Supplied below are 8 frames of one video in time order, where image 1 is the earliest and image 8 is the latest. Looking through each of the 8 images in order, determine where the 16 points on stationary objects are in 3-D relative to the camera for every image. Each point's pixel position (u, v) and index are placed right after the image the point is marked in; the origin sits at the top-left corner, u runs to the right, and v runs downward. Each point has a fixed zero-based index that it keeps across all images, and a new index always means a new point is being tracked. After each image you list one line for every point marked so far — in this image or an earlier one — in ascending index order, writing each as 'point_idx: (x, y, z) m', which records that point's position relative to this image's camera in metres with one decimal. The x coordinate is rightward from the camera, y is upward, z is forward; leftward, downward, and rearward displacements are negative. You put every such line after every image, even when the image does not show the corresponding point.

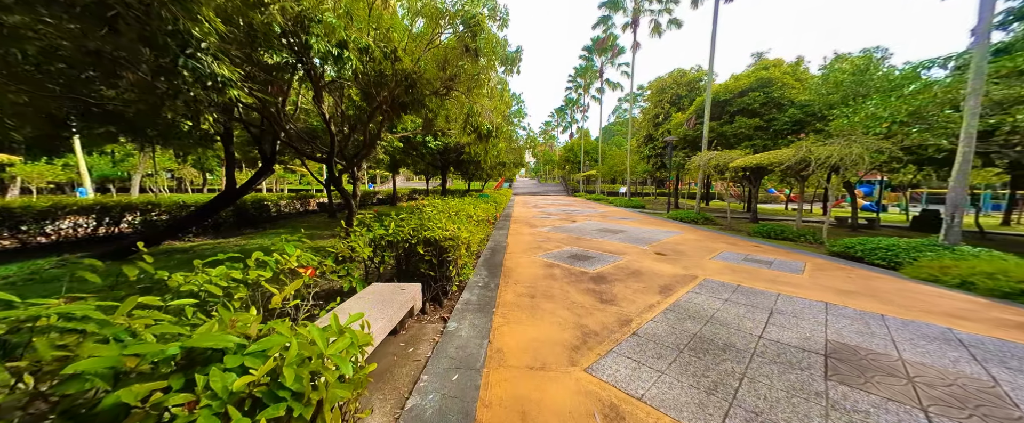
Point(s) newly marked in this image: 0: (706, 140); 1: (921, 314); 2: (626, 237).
0: (+8.2, +3.0, +12.4) m
1: (+4.5, -1.2, +3.2) m
2: (+3.1, -0.7, +8.0) m
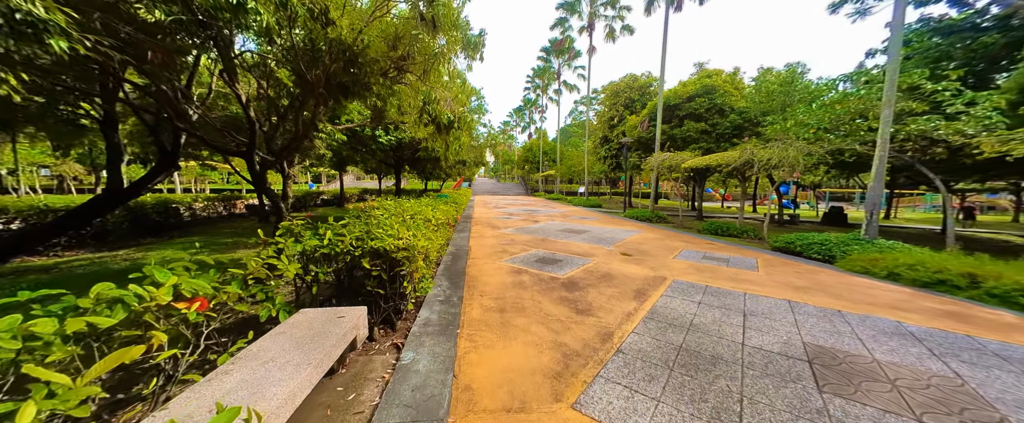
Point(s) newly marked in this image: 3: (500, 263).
0: (+6.5, +3.1, +13.0) m
1: (+4.2, -1.1, +3.4) m
2: (+2.1, -0.7, +7.9) m
3: (-0.2, -0.9, +5.2) m
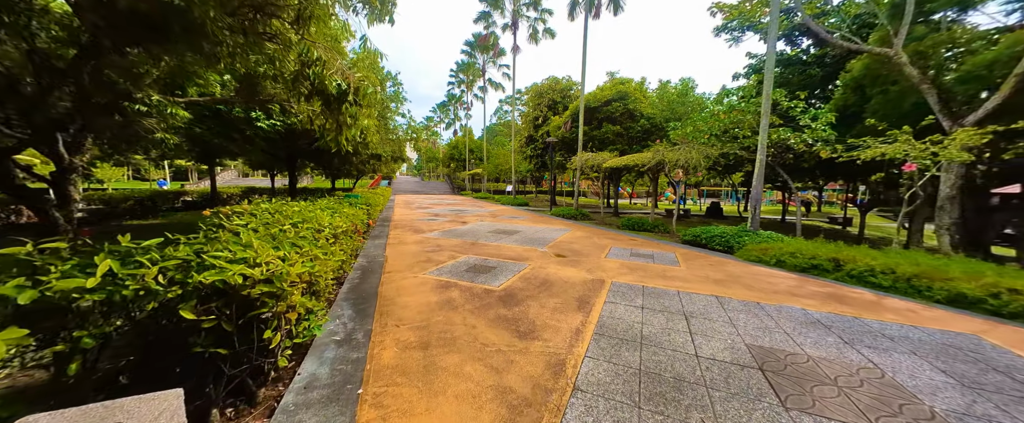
0: (+3.2, +3.2, +13.5) m
1: (+3.4, -1.1, +3.7) m
2: (+0.3, -0.7, +7.6) m
3: (-1.3, -1.0, +4.4) m
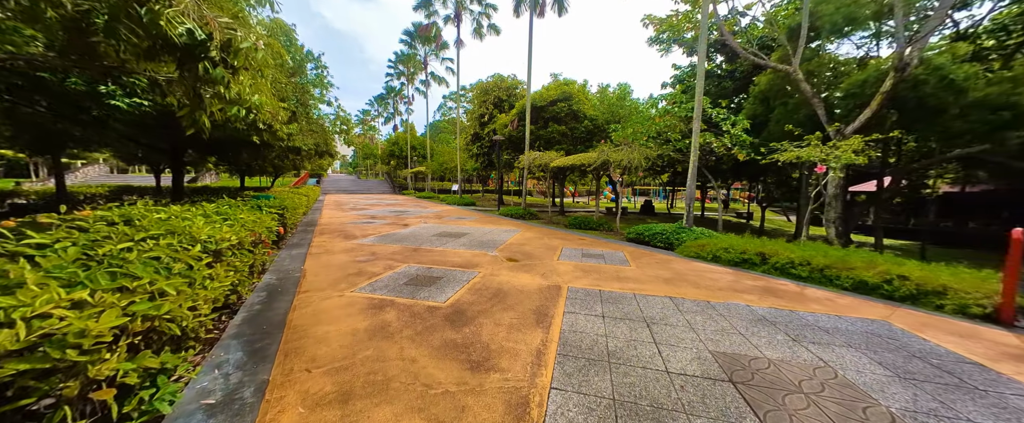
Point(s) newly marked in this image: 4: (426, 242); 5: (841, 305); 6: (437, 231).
0: (+0.8, +3.3, +13.4) m
1: (+2.8, -1.1, +3.8) m
2: (-1.0, -0.7, +7.1) m
3: (-2.0, -1.0, +3.6) m
4: (-2.0, -0.7, +6.9) m
5: (+4.0, -1.1, +3.5) m
6: (-2.2, -0.6, +8.5) m
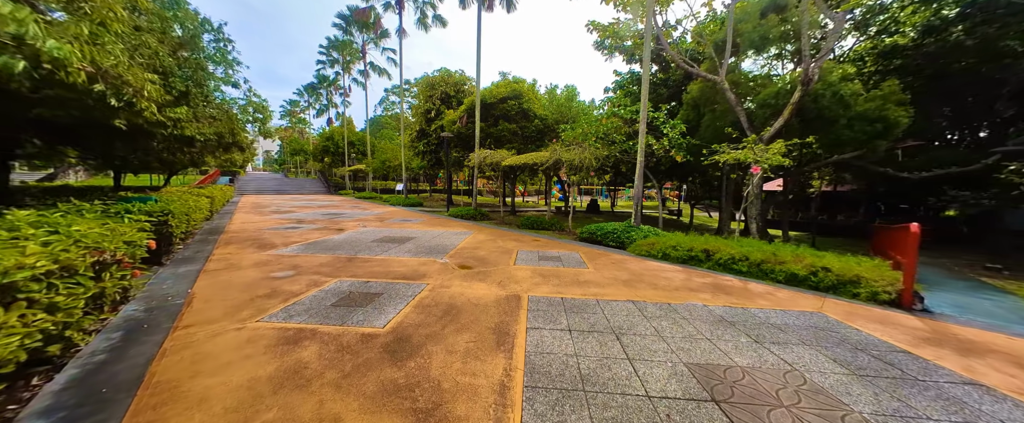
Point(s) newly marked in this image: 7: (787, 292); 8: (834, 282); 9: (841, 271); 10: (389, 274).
0: (-1.5, +3.2, +12.9) m
1: (+2.2, -1.1, +3.8) m
2: (-2.1, -0.8, +6.4) m
3: (-2.5, -1.1, +2.8) m
4: (-3.1, -0.8, +6.1) m
5: (+3.4, -1.1, +3.7) m
6: (-3.5, -0.6, +7.5) m
7: (+3.7, -1.1, +3.9) m
8: (+4.3, -1.0, +3.9) m
9: (+4.4, -0.8, +3.9) m
10: (-1.9, -0.9, +4.4) m
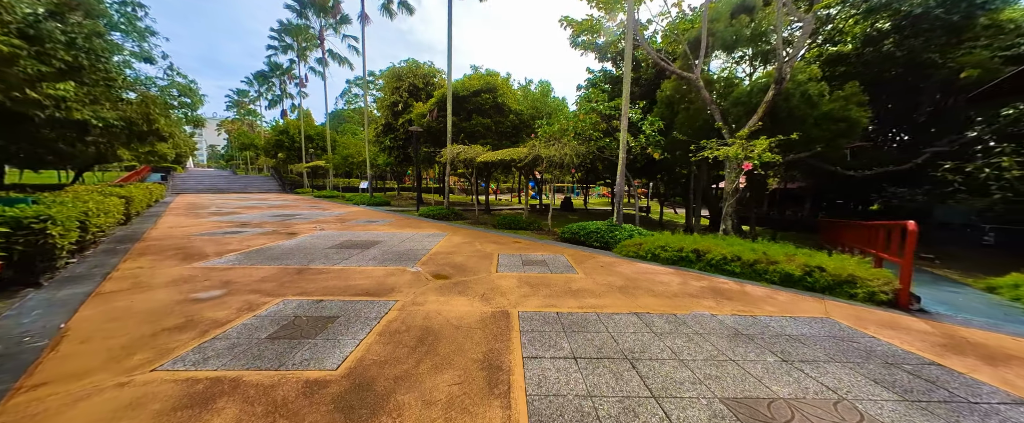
0: (-2.6, +3.3, +12.2) m
1: (+2.0, -1.1, +3.5) m
2: (-2.5, -0.8, +5.6) m
3: (-2.5, -1.1, +2.0) m
4: (-3.4, -0.8, +5.2) m
5: (+3.3, -1.1, +3.5) m
6: (-4.0, -0.7, +6.6) m
7: (+3.5, -1.1, +3.7) m
8: (+4.2, -0.9, +3.8) m
9: (+4.2, -0.8, +3.8) m
10: (-2.1, -1.0, +3.7) m
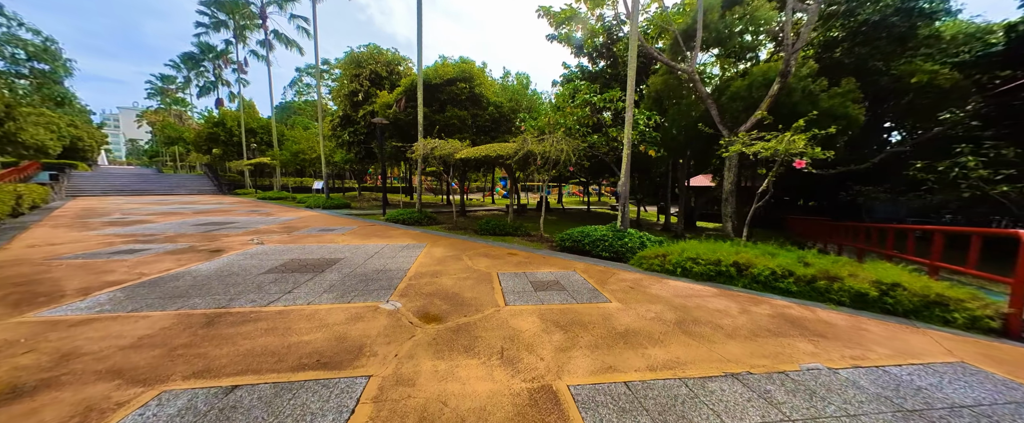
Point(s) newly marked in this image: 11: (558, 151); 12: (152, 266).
0: (-3.3, +3.1, +10.7) m
1: (+2.3, -1.2, +2.6) m
2: (-2.4, -1.0, +4.2) m
3: (-2.1, -1.3, +0.7) m
4: (-3.4, -1.0, +3.7) m
5: (+3.5, -1.2, +2.8) m
6: (-4.0, -0.8, +5.1) m
7: (+3.7, -1.1, +3.0) m
8: (+4.4, -1.0, +3.2) m
9: (+4.4, -0.8, +3.2) m
10: (-1.8, -1.1, +2.4) m
11: (+1.2, +1.5, +7.4) m
12: (-5.8, -0.9, +4.7) m
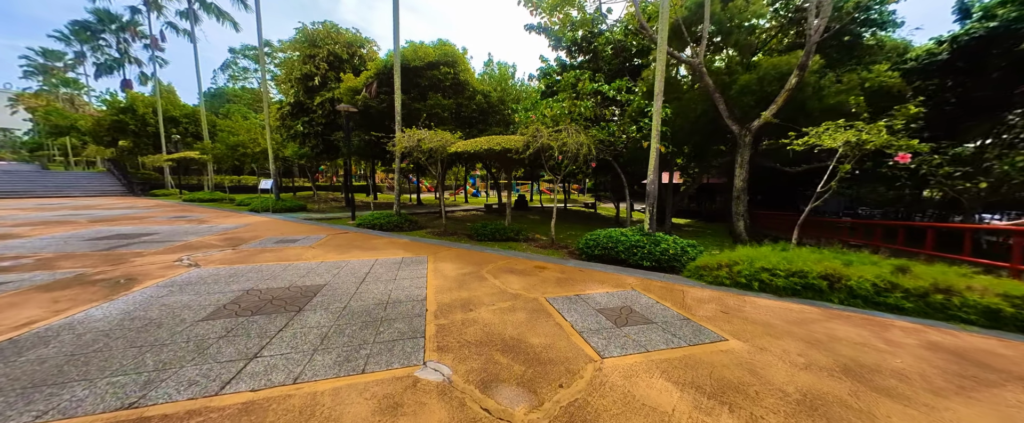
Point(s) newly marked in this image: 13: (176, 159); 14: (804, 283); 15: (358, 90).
0: (-3.5, +3.0, +9.2) m
1: (+3.1, -1.2, +1.9) m
2: (-1.7, -1.1, +2.9) m
3: (-0.9, -1.5, -0.6) m
4: (-2.6, -1.1, +2.3) m
5: (+4.3, -1.2, +2.2) m
6: (-3.4, -1.0, +3.5) m
7: (+4.5, -1.2, +2.5) m
8: (+5.1, -1.0, +2.7) m
9: (+5.2, -0.9, +2.7) m
10: (-0.9, -1.3, +1.1) m
11: (+1.4, +1.5, +6.5) m
12: (-5.2, -1.0, +3.0) m
13: (-22.0, +3.4, +18.8) m
14: (+3.6, -0.9, +3.6) m
15: (-5.7, +4.5, +10.8) m
